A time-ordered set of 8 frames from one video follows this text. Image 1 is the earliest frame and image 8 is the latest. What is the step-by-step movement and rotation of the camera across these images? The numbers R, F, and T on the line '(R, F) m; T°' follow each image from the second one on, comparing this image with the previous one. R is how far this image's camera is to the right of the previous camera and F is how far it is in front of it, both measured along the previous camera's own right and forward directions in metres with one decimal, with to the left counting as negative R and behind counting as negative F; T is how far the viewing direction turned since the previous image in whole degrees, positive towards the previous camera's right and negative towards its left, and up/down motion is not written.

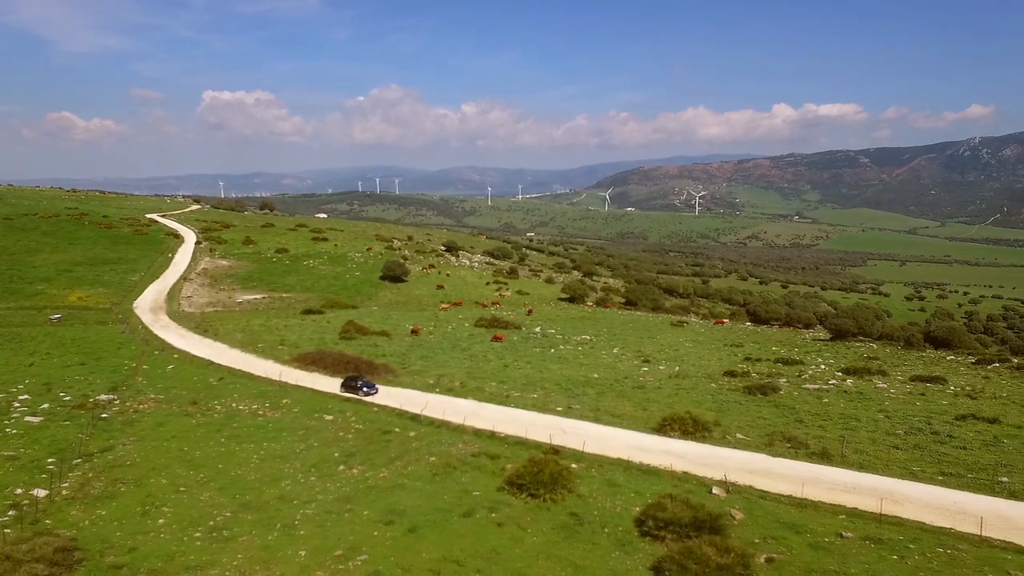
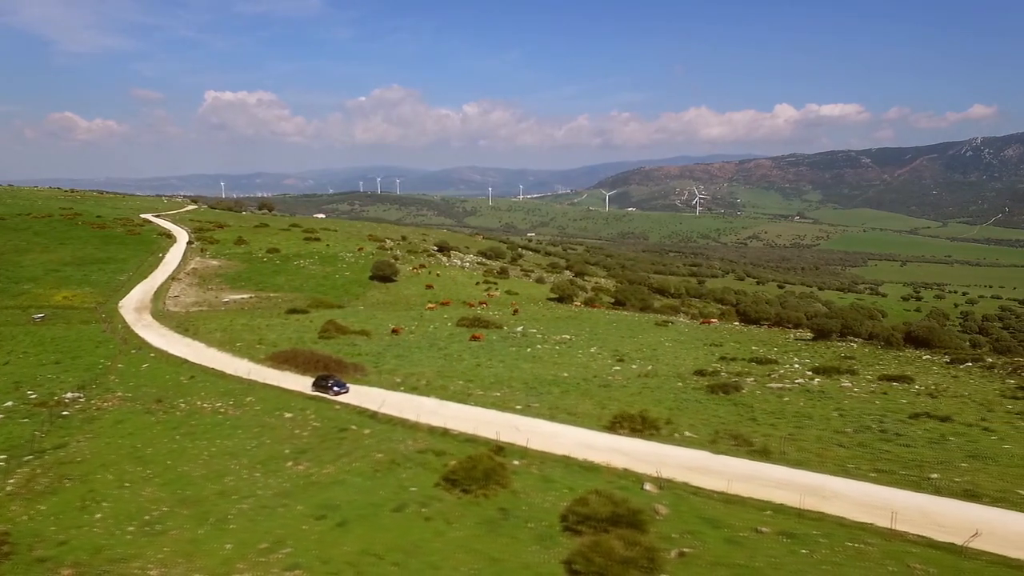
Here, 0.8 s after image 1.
(+1.9, -0.2) m; 0°
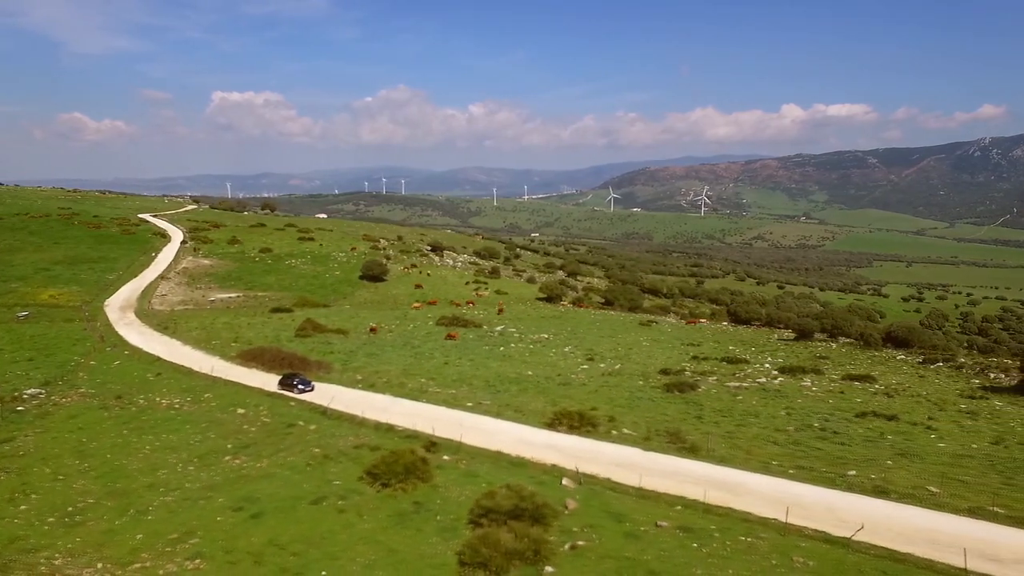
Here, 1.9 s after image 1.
(+2.4, -0.3) m; -1°
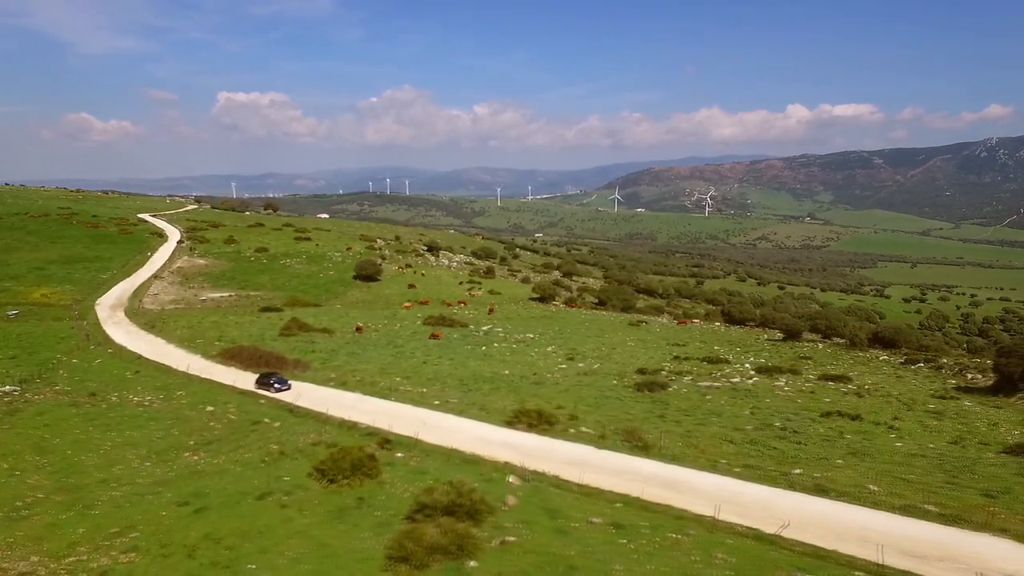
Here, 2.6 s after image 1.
(+1.7, -0.1) m; 0°
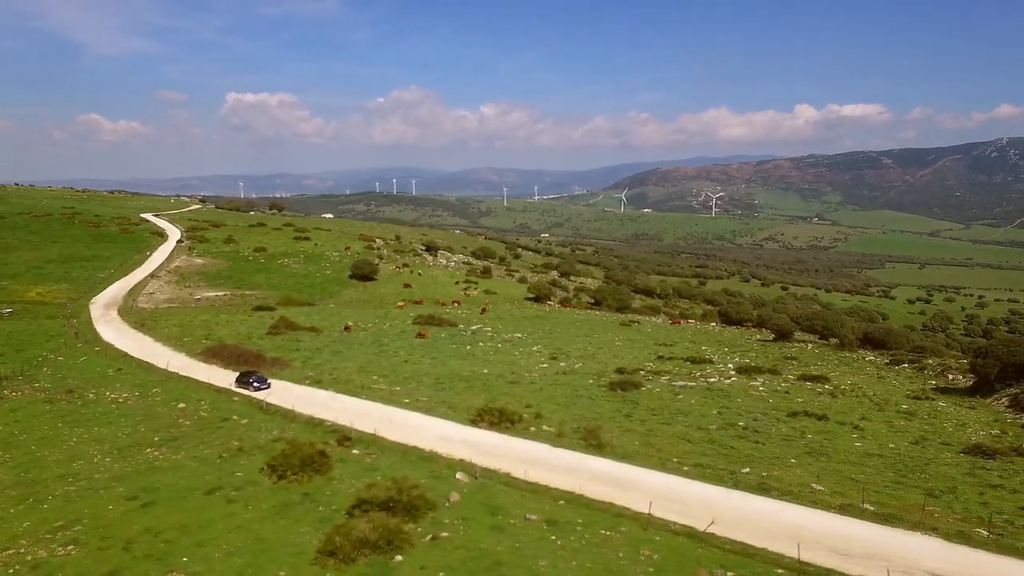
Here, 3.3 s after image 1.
(+1.7, -0.1) m; -1°
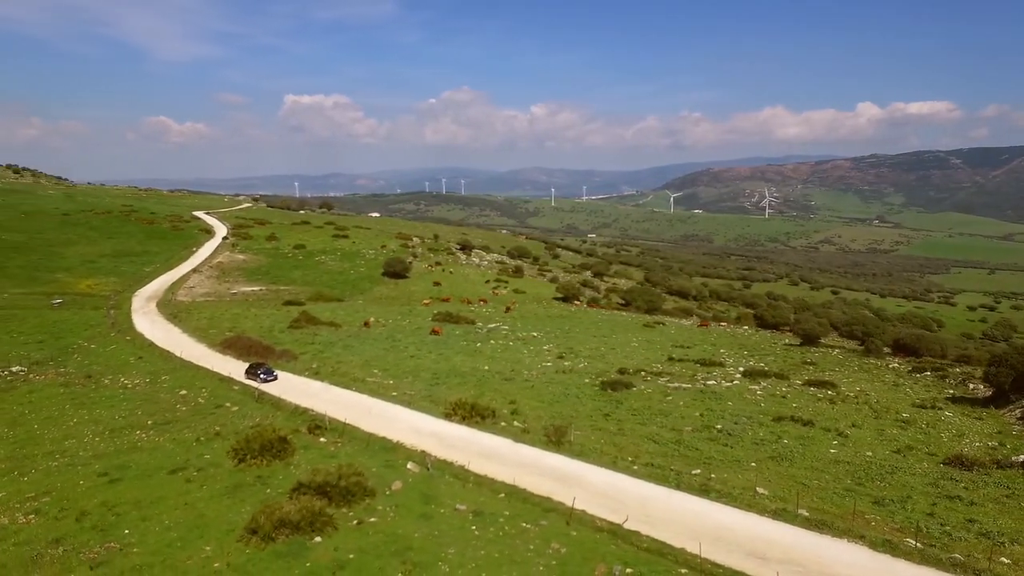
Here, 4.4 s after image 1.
(+2.8, -0.2) m; -4°
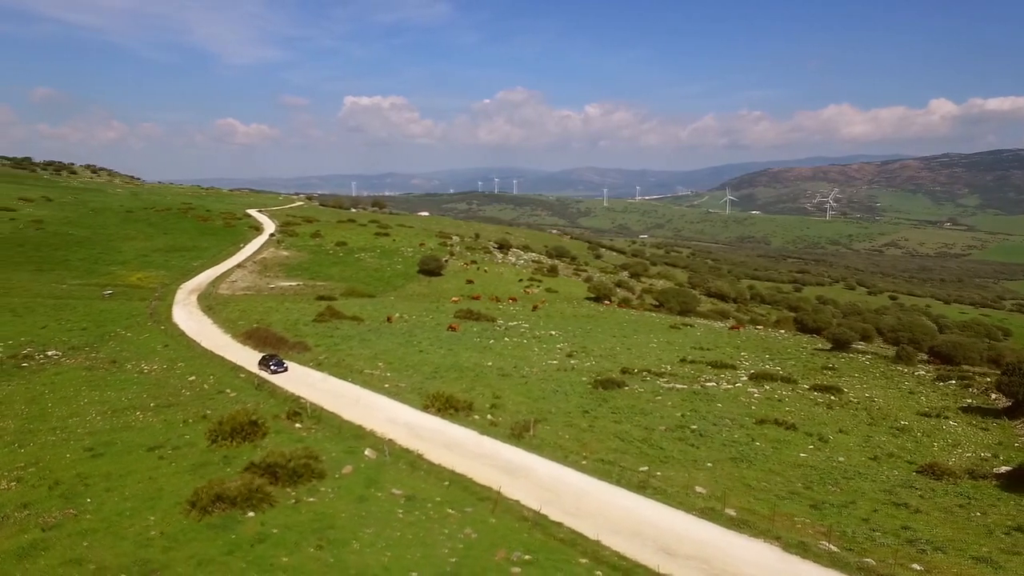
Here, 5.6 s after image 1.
(+2.9, -0.3) m; -5°
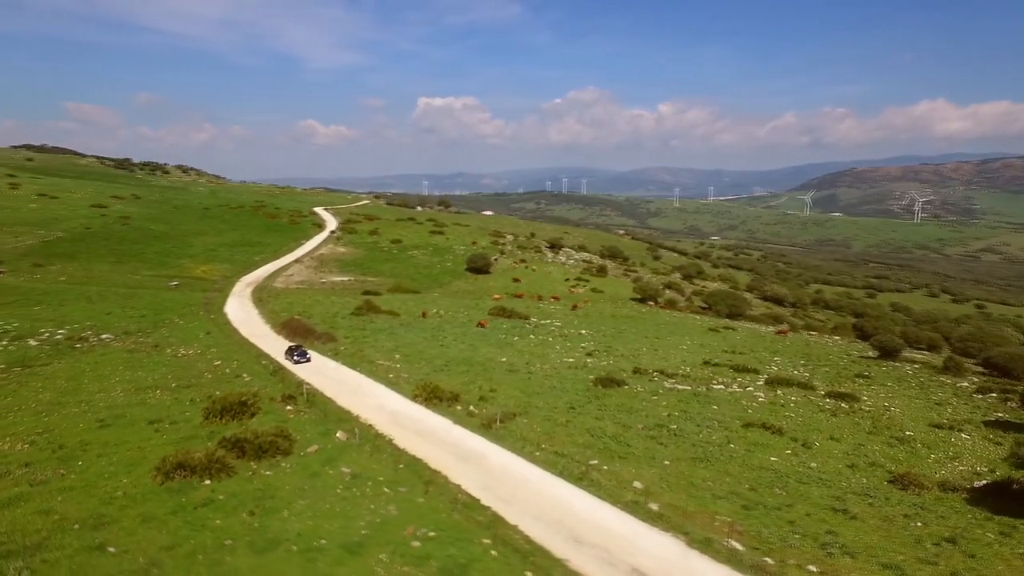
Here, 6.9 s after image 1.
(+3.3, -0.5) m; -6°
